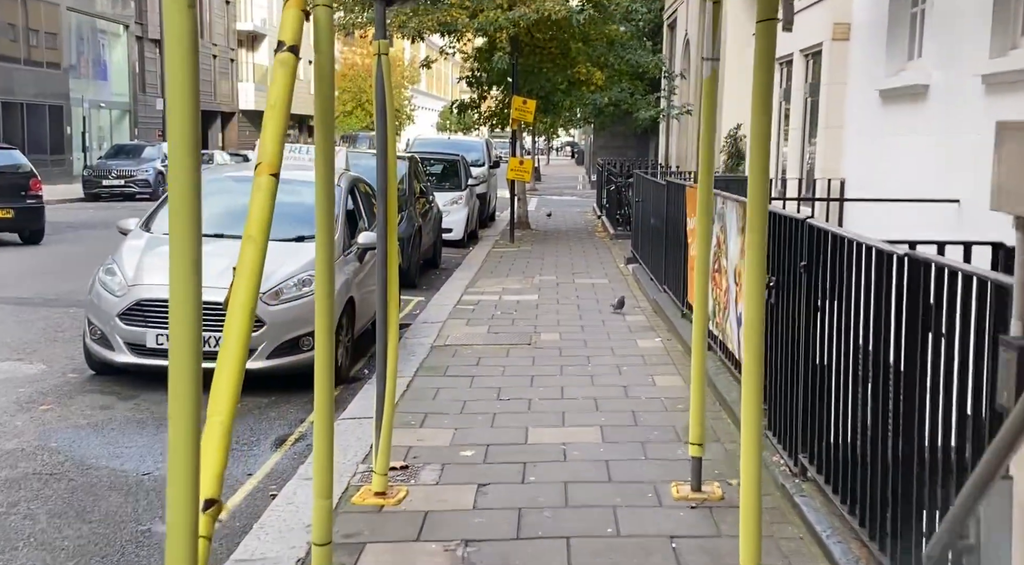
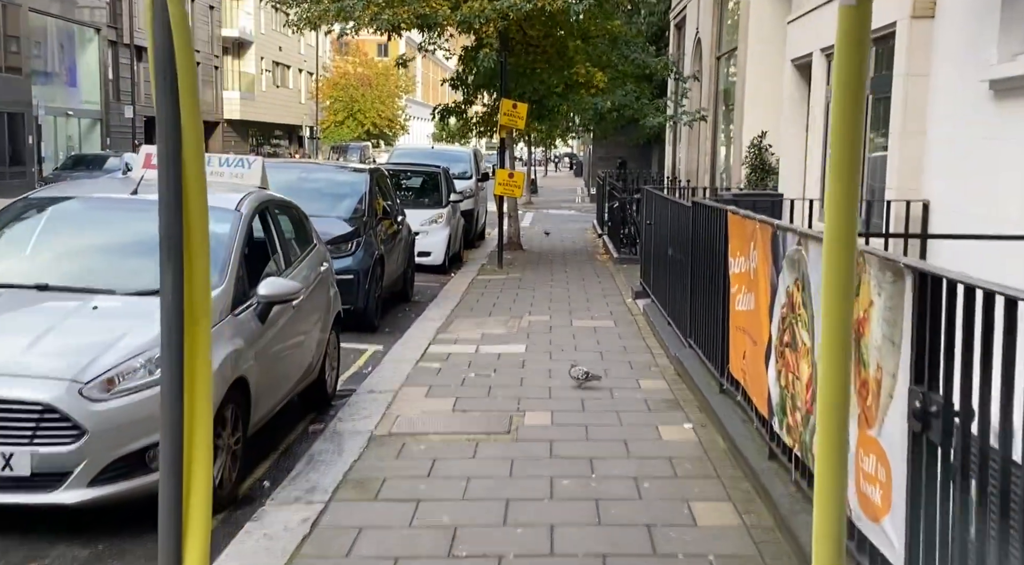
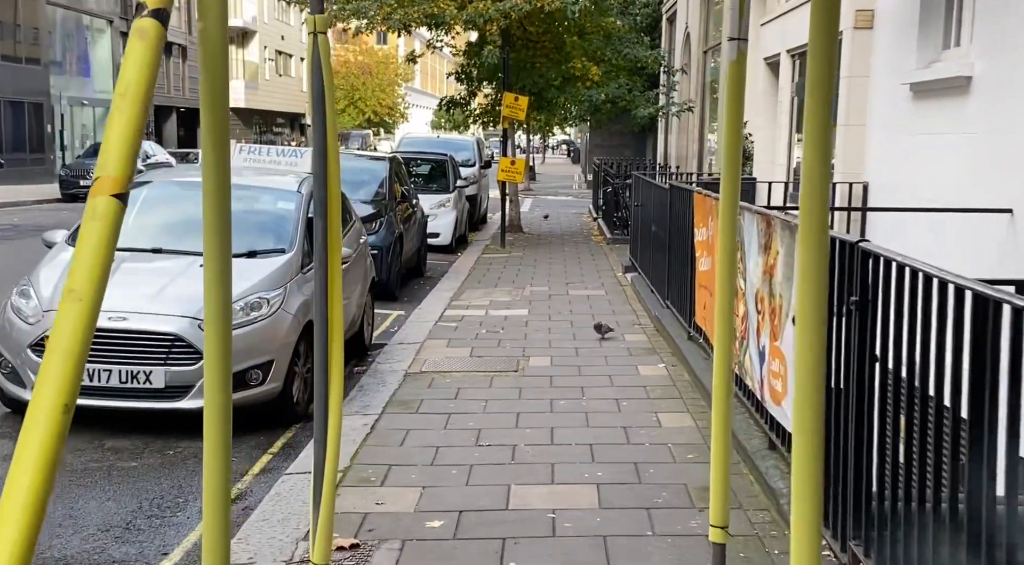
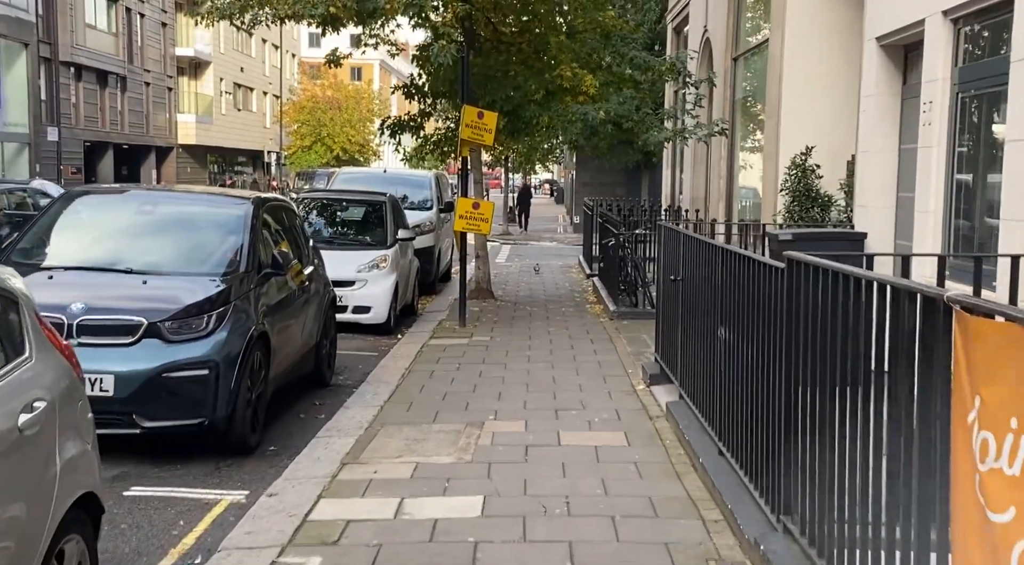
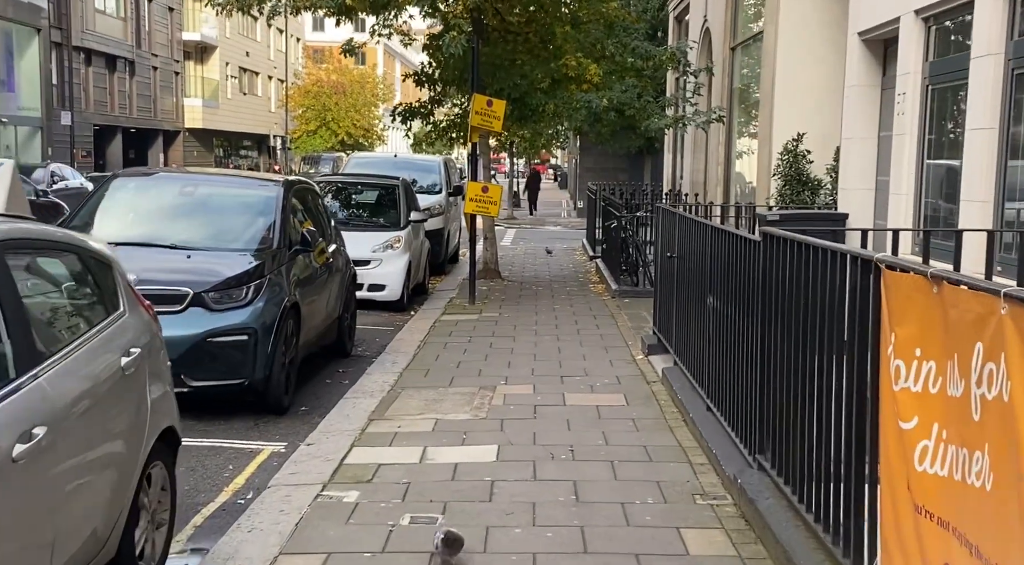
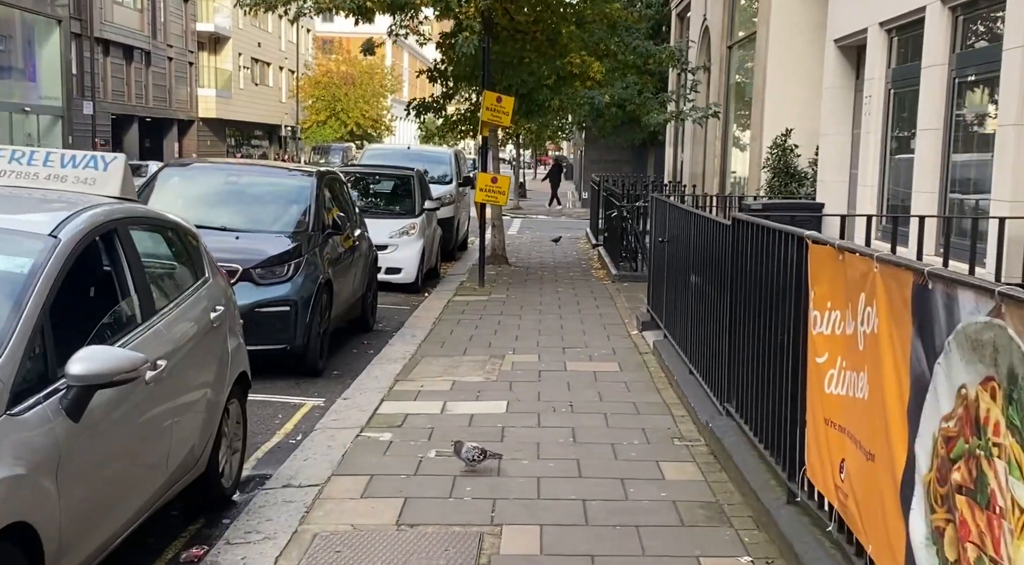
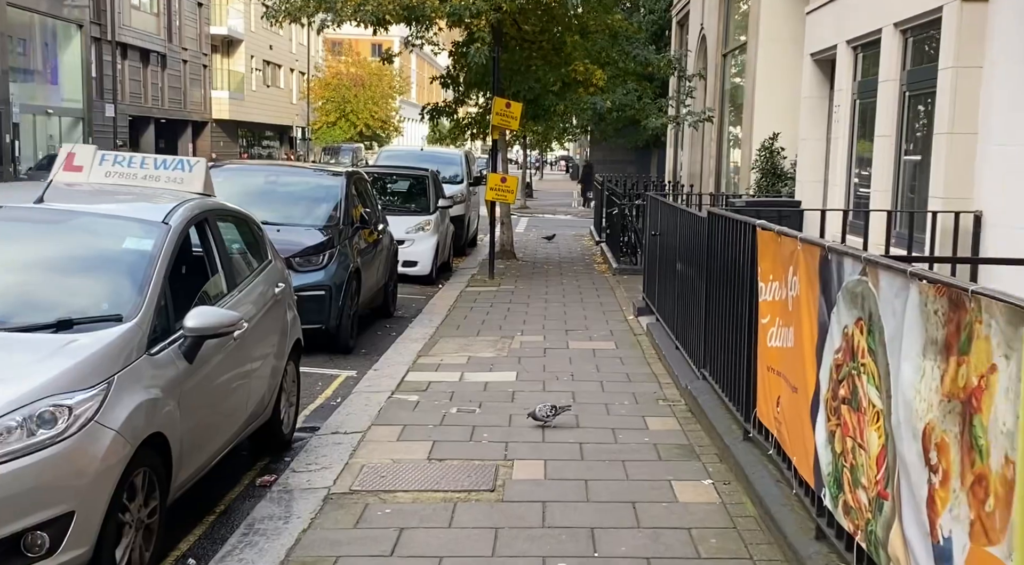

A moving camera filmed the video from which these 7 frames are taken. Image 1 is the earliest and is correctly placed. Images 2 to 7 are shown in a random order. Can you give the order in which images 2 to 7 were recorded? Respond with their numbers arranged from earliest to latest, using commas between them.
3, 2, 7, 6, 5, 4
